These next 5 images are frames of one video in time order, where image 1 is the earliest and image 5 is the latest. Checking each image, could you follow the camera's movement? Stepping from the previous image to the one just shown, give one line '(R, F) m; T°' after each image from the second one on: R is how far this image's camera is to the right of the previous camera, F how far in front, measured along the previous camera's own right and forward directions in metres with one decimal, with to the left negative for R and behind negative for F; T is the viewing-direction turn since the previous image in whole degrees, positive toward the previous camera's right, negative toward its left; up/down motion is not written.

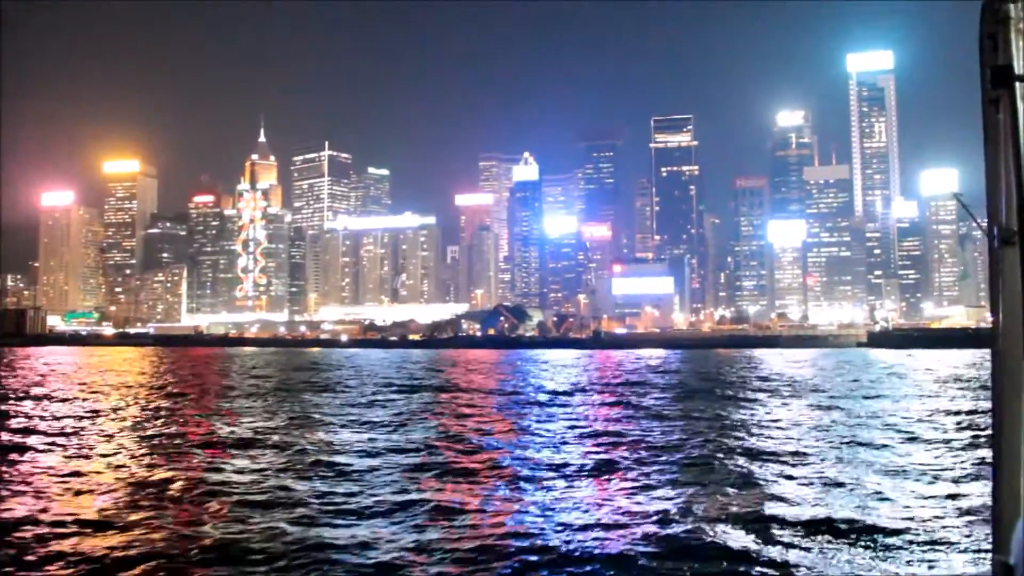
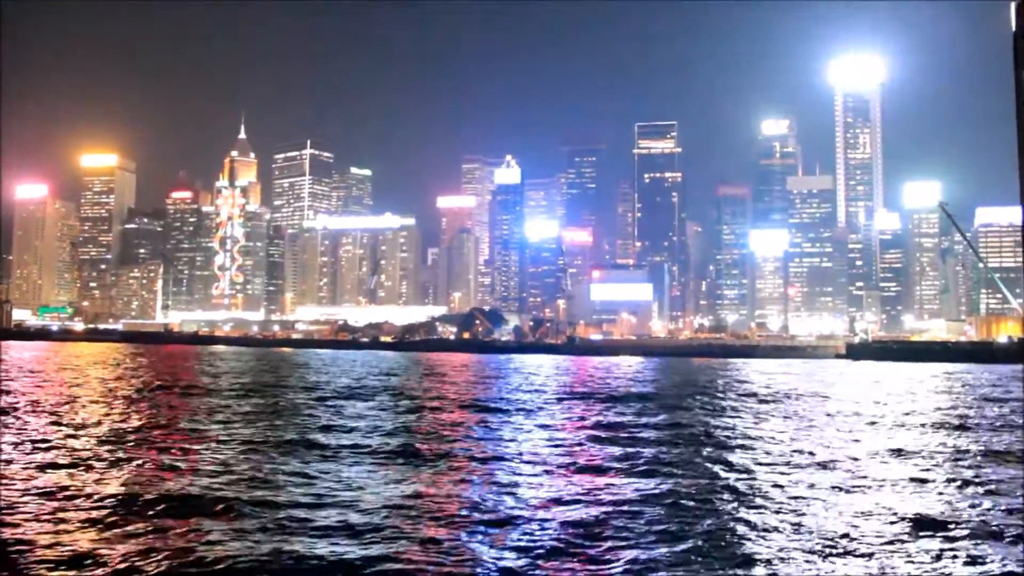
(+0.6, +1.2) m; +1°
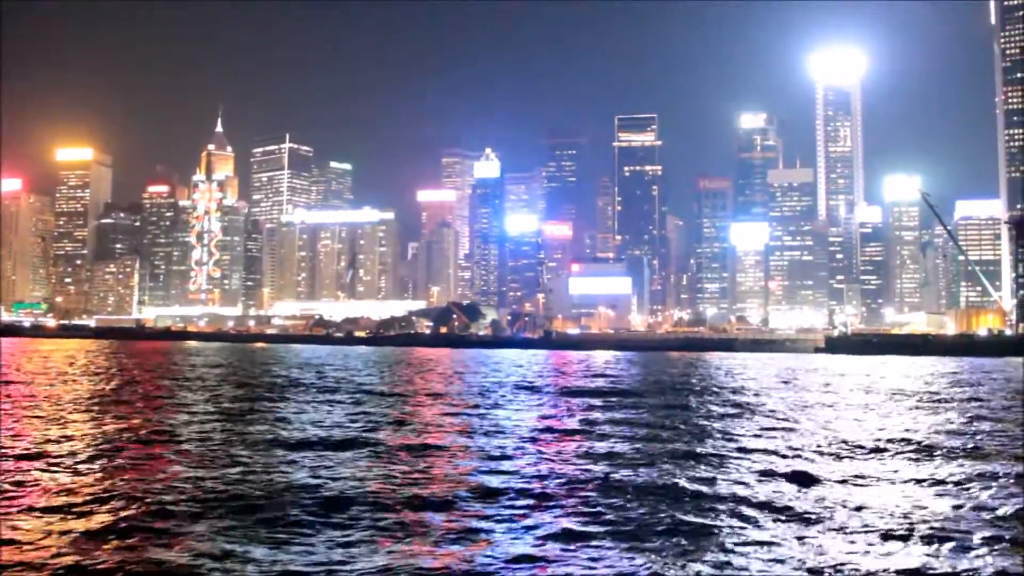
(+0.5, +0.9) m; +1°
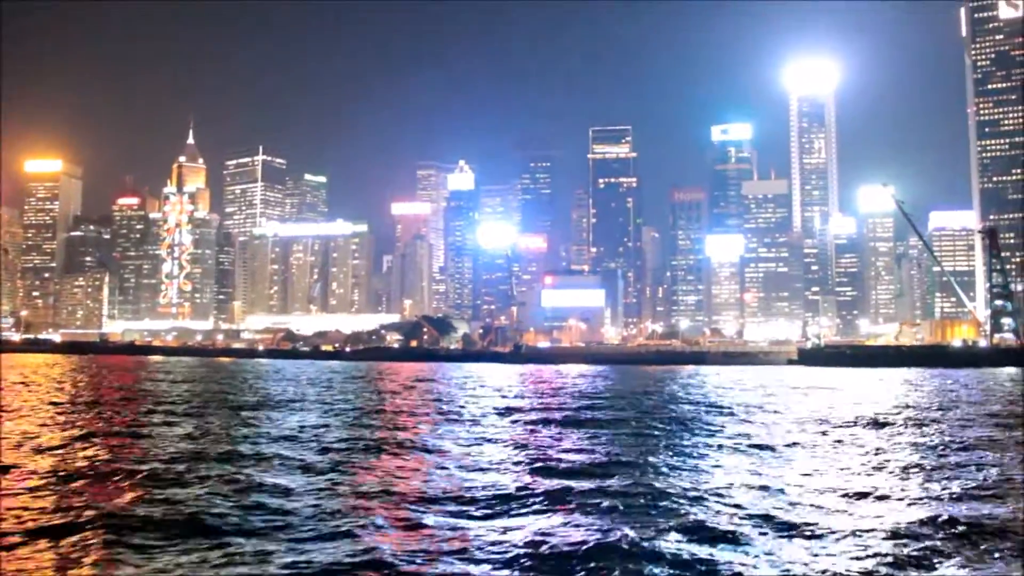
(+0.6, +1.1) m; +1°
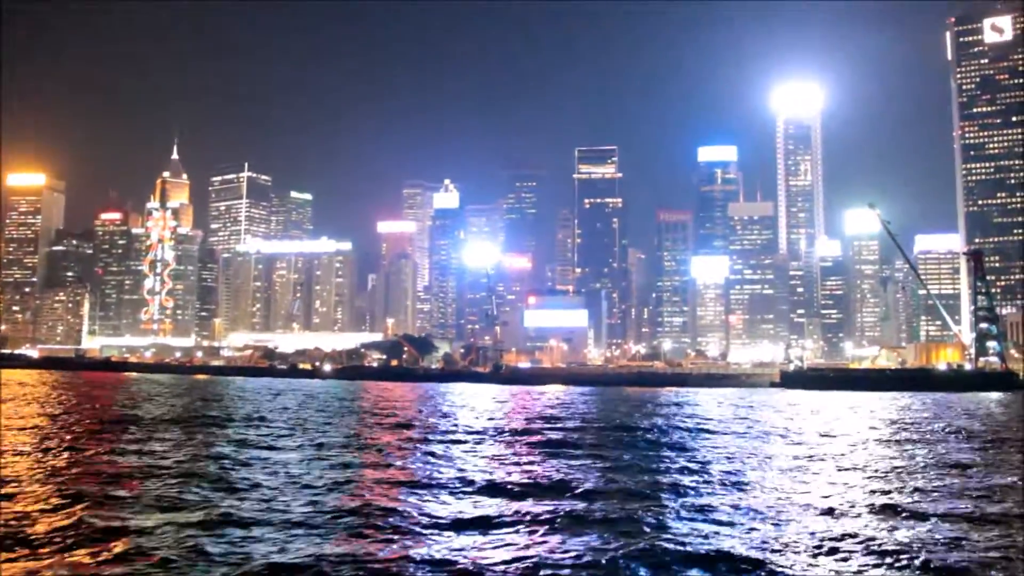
(+0.4, +0.8) m; +1°
